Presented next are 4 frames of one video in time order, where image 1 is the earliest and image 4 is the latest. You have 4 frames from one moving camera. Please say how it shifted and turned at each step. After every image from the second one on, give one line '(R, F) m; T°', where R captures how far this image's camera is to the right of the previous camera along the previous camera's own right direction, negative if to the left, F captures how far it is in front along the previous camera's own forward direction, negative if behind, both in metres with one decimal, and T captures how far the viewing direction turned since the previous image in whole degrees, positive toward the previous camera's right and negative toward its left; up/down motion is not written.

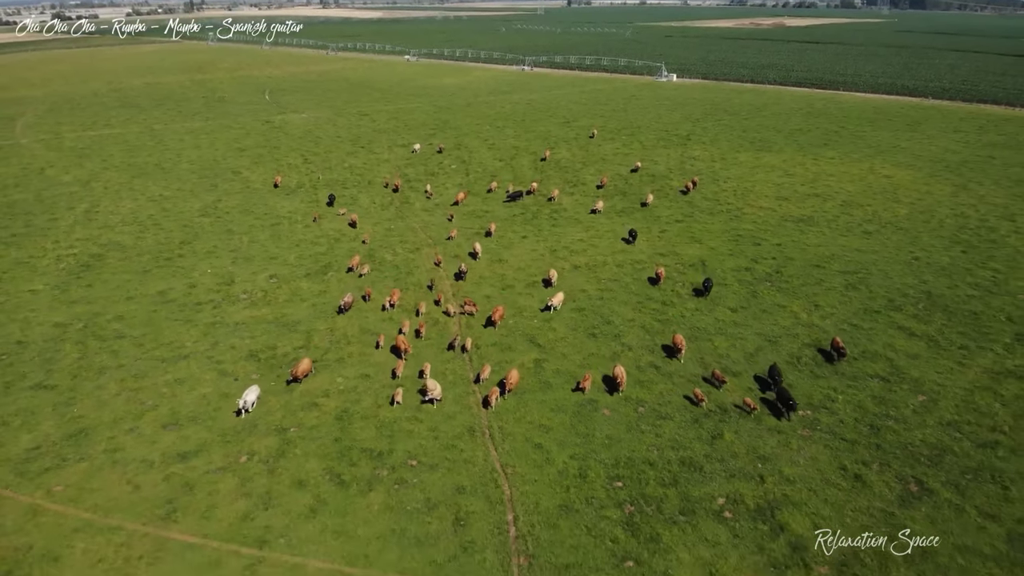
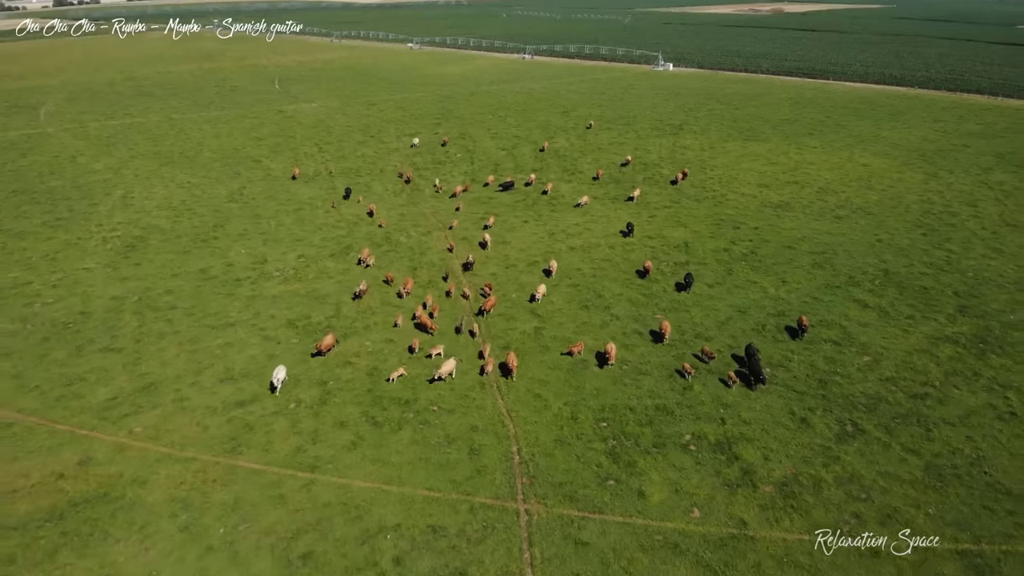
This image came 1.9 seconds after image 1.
(-0.1, -2.5) m; 0°
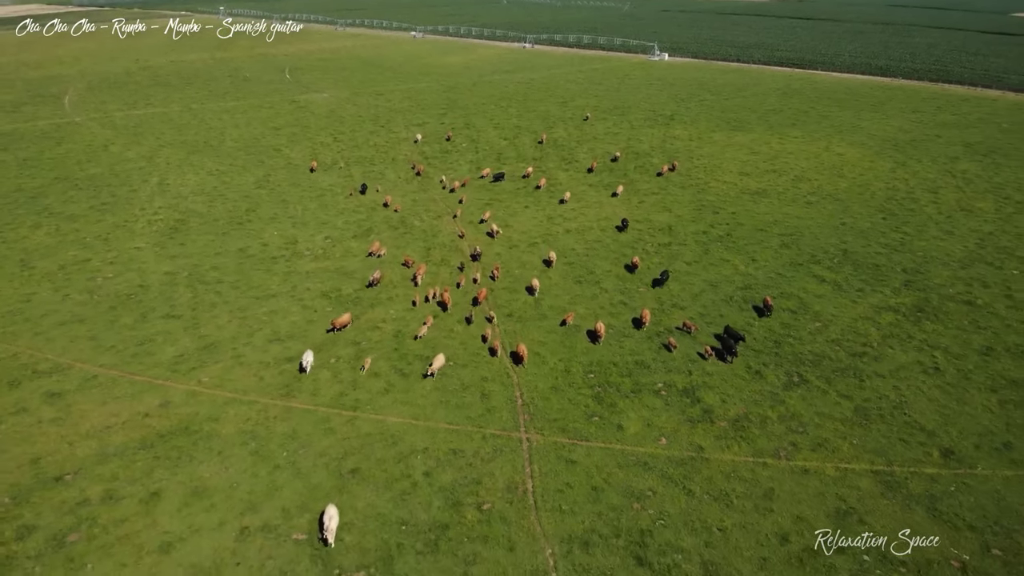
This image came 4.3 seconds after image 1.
(-0.1, -3.0) m; 0°
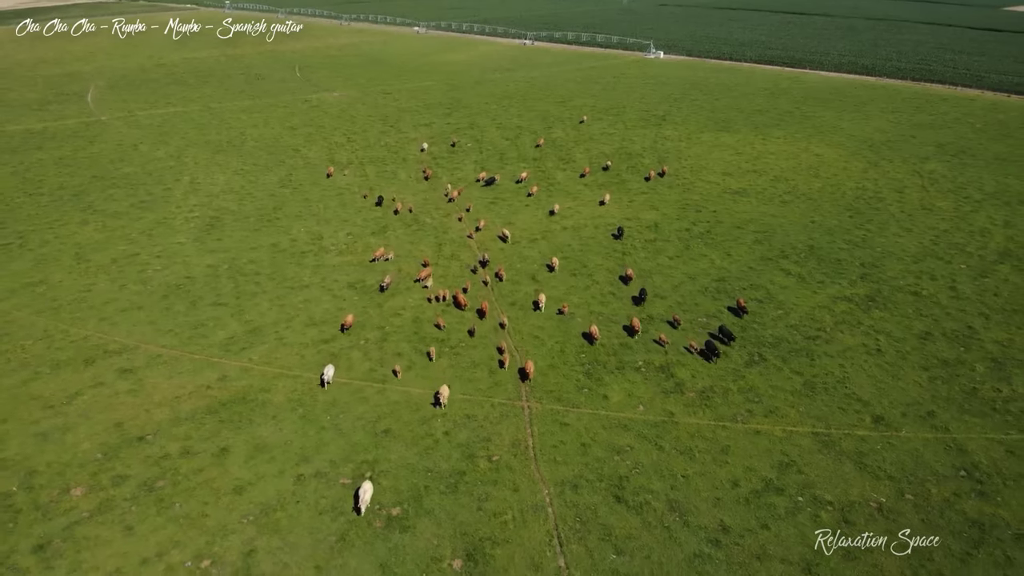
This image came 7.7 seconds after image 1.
(-0.1, -3.2) m; 0°
